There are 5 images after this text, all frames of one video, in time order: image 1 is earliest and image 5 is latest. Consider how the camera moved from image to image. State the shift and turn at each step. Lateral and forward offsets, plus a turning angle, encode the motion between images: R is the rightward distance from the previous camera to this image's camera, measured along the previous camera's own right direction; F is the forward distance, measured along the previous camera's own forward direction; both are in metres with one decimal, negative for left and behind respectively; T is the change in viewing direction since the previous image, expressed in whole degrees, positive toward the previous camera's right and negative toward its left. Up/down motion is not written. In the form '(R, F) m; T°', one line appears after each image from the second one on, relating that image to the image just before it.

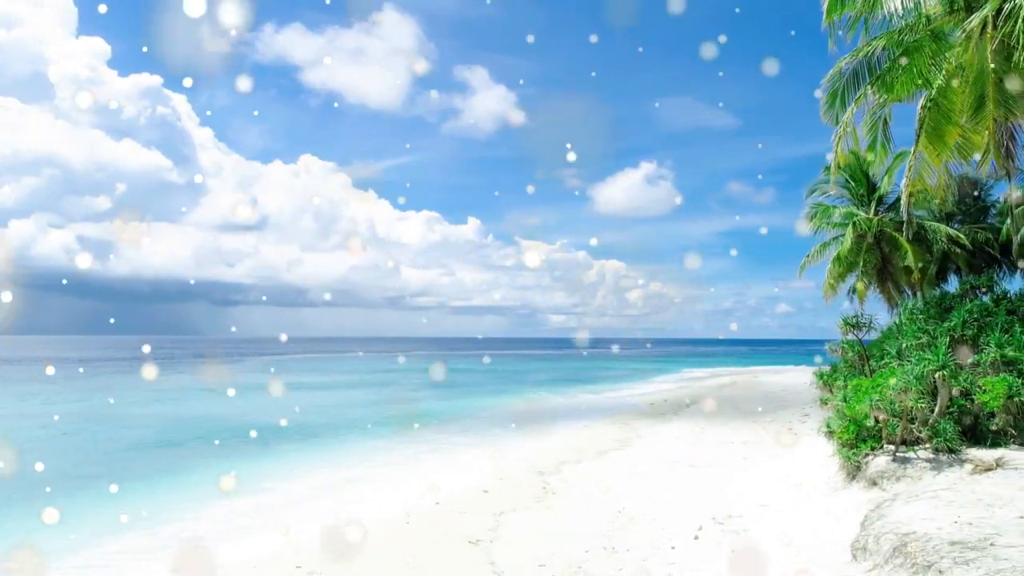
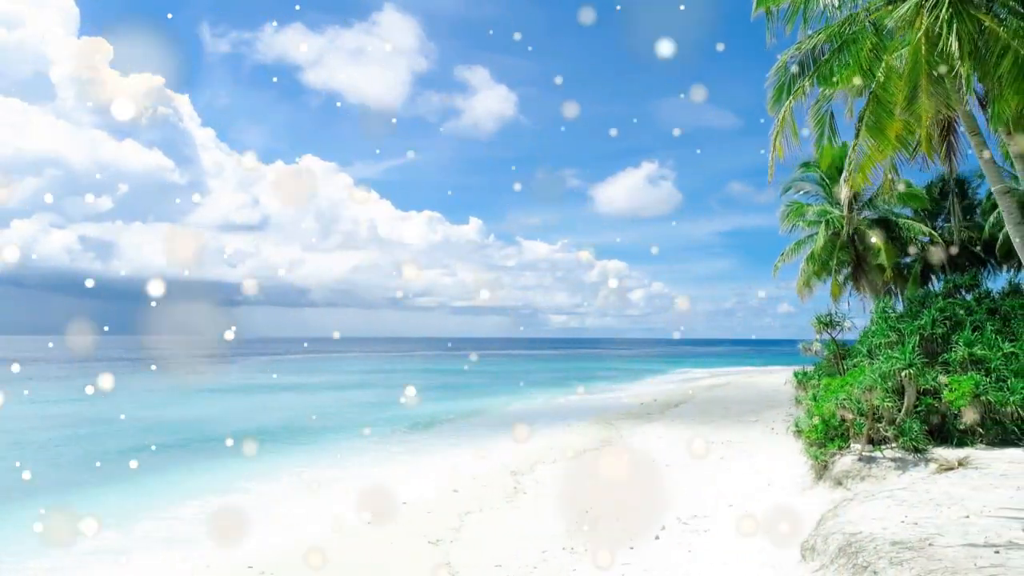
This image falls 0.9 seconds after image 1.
(+0.7, +0.1) m; 0°
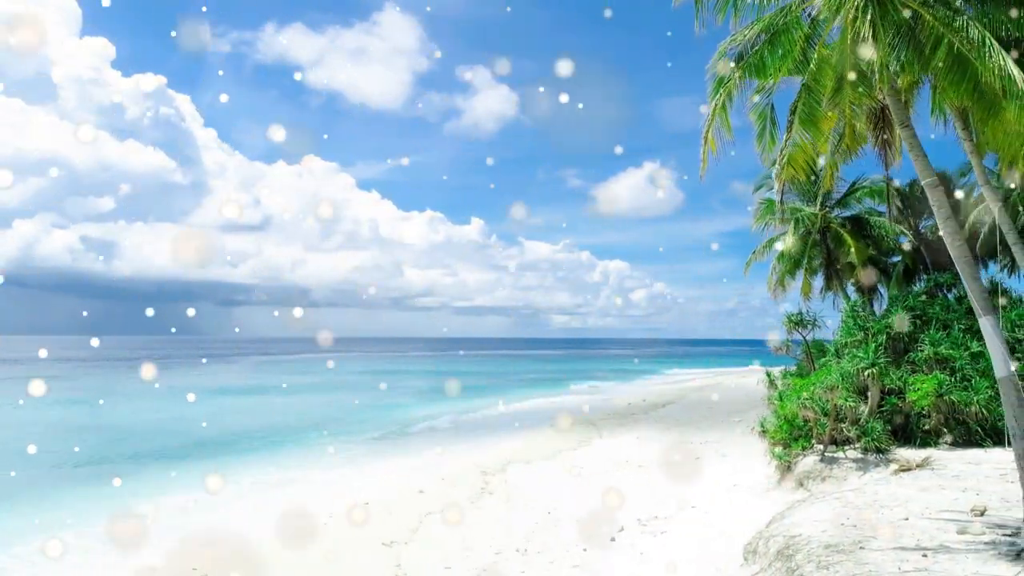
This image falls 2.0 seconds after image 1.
(+0.8, +0.1) m; 0°
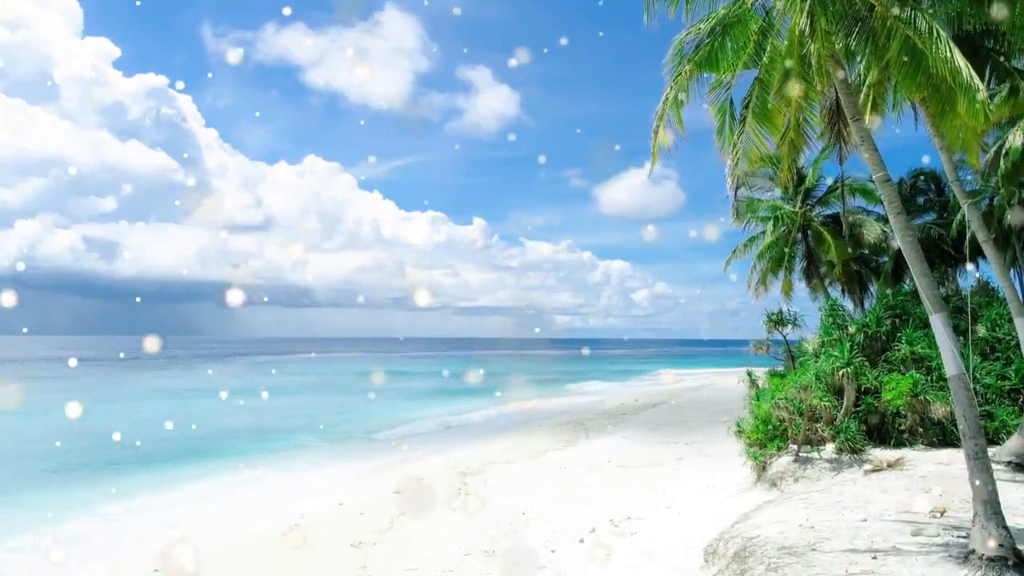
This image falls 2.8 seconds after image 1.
(+0.5, +0.1) m; 0°
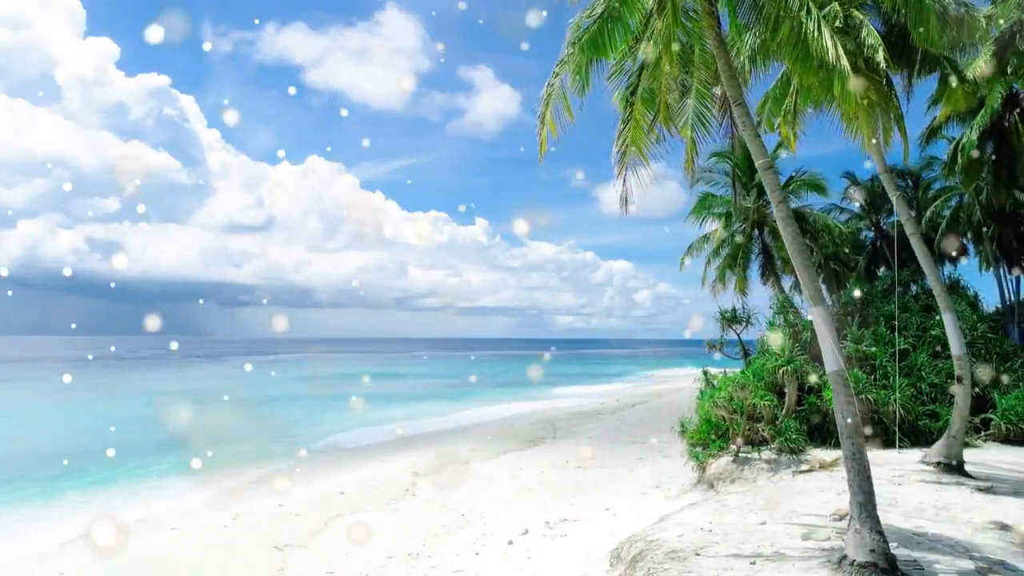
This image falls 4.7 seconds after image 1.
(+1.2, +0.2) m; 0°
